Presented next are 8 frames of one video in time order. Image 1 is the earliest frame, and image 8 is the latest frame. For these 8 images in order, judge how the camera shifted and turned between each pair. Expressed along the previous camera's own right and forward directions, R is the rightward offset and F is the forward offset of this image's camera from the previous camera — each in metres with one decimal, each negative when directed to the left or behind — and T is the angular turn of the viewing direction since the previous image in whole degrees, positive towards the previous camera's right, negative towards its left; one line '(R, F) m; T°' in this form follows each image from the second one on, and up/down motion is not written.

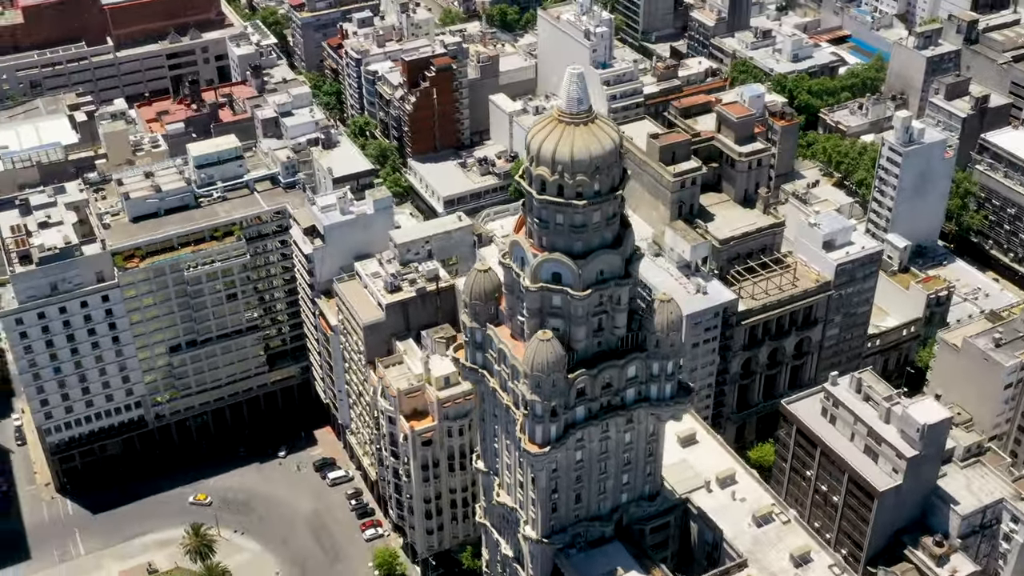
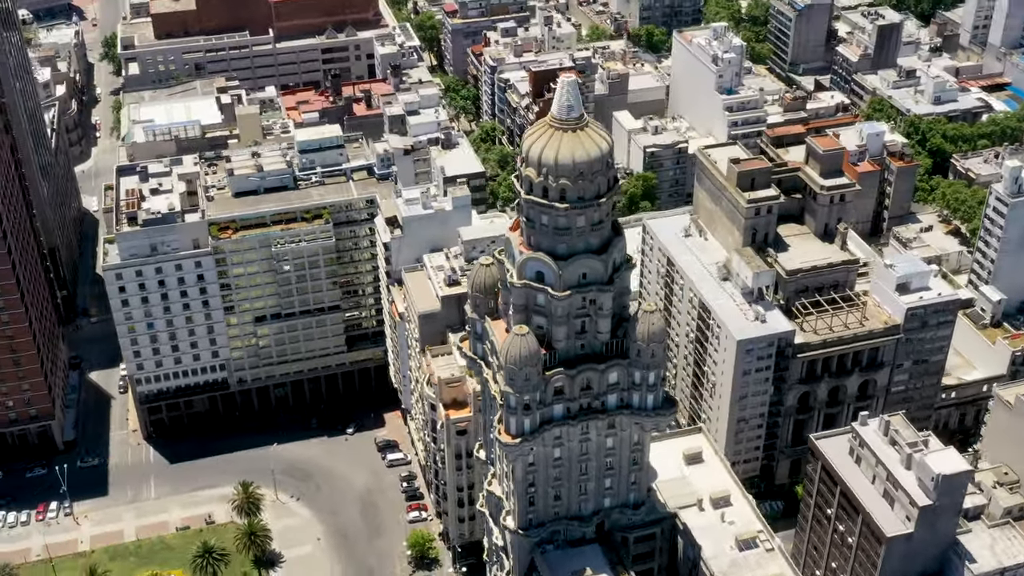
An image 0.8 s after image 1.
(+19.1, -2.9) m; -9°
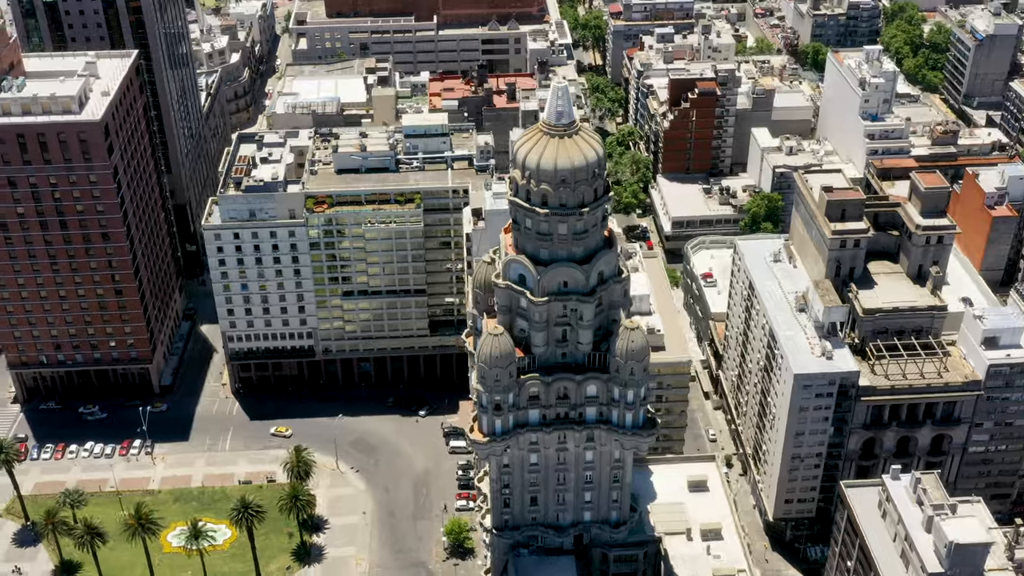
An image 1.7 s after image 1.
(+21.2, +1.9) m; -10°
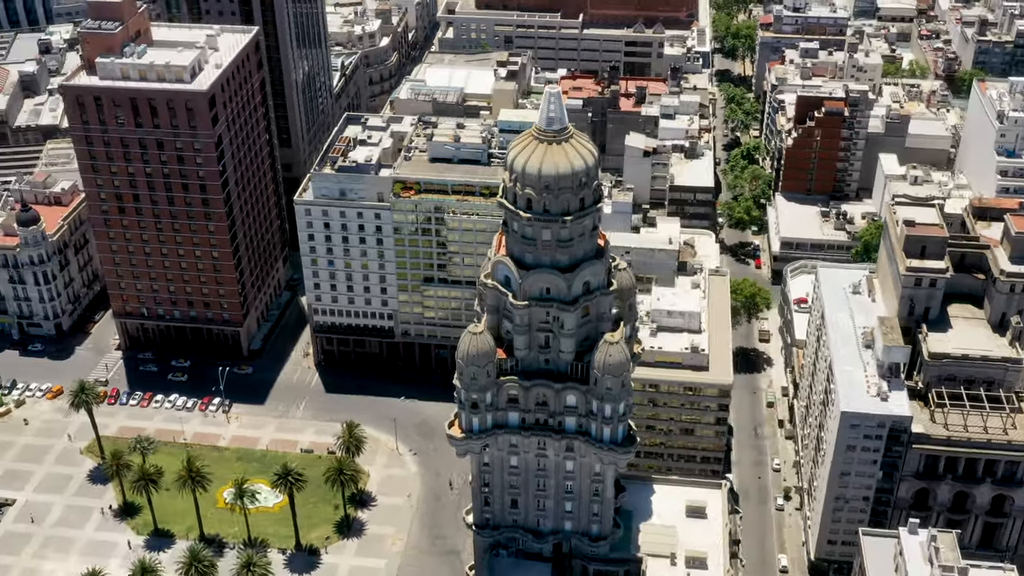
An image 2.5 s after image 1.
(+18.8, +1.4) m; -9°
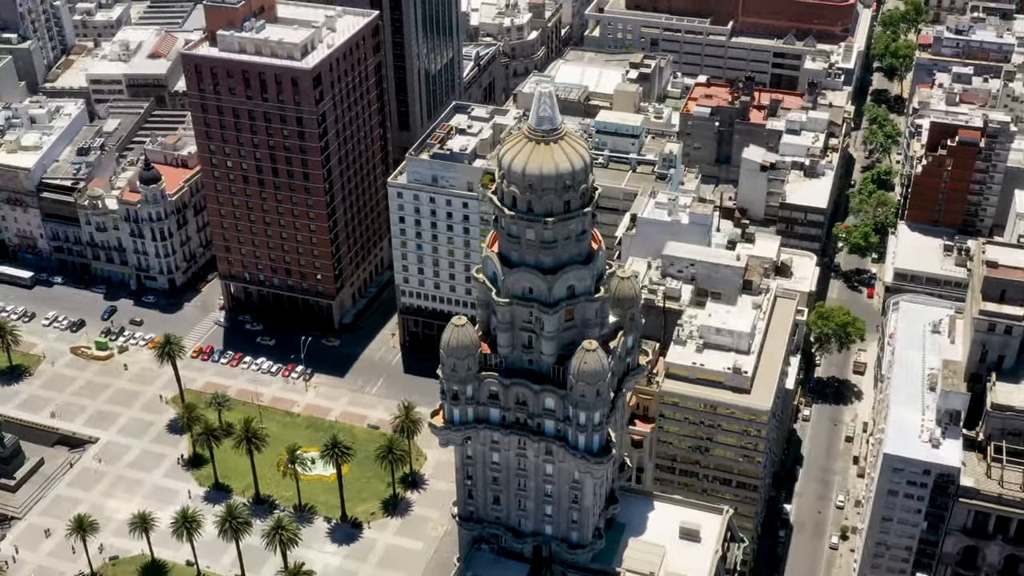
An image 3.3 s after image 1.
(+18.9, +1.7) m; -9°
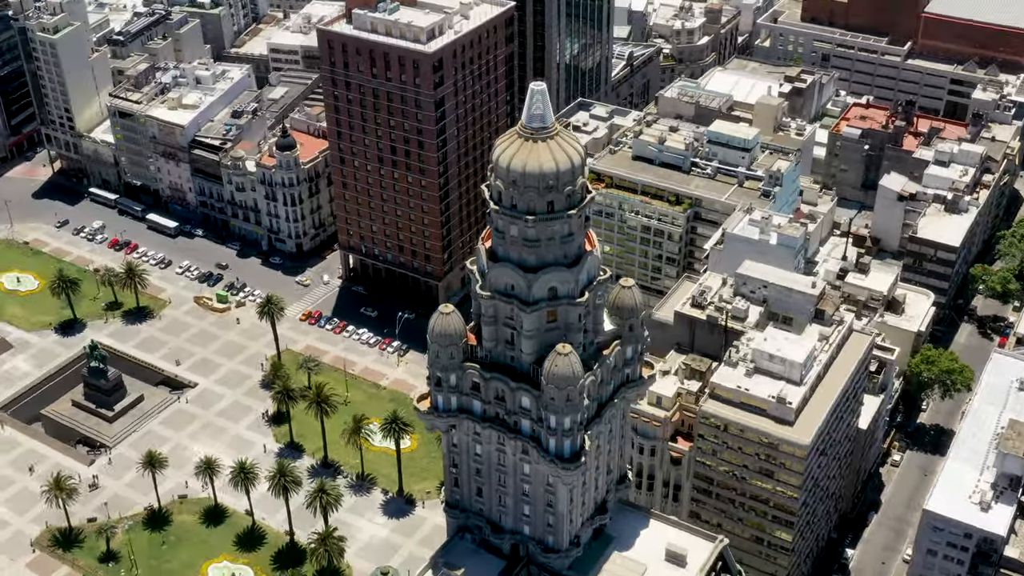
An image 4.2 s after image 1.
(+21.1, +2.1) m; -11°
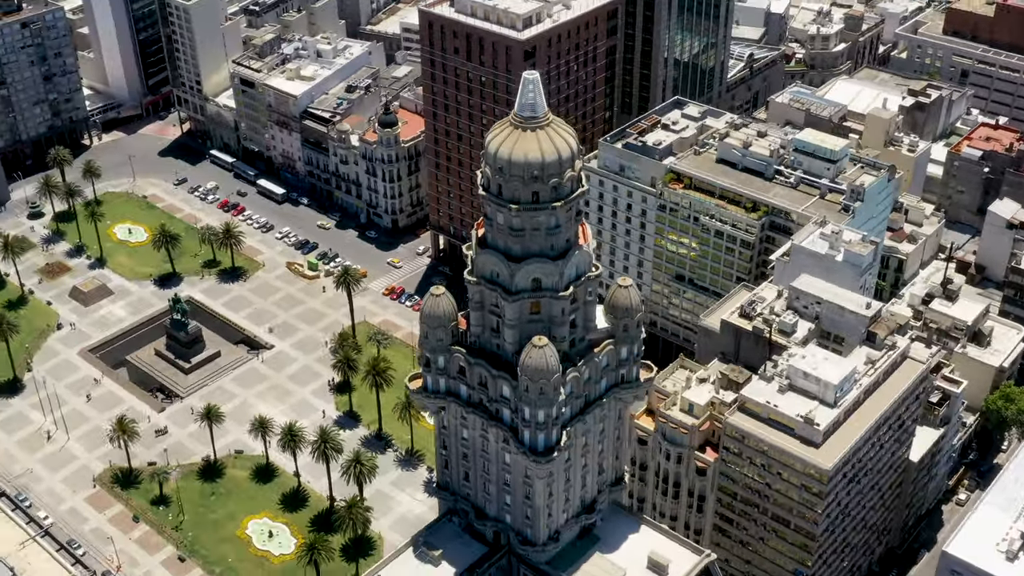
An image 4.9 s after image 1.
(+16.3, +1.5) m; -8°
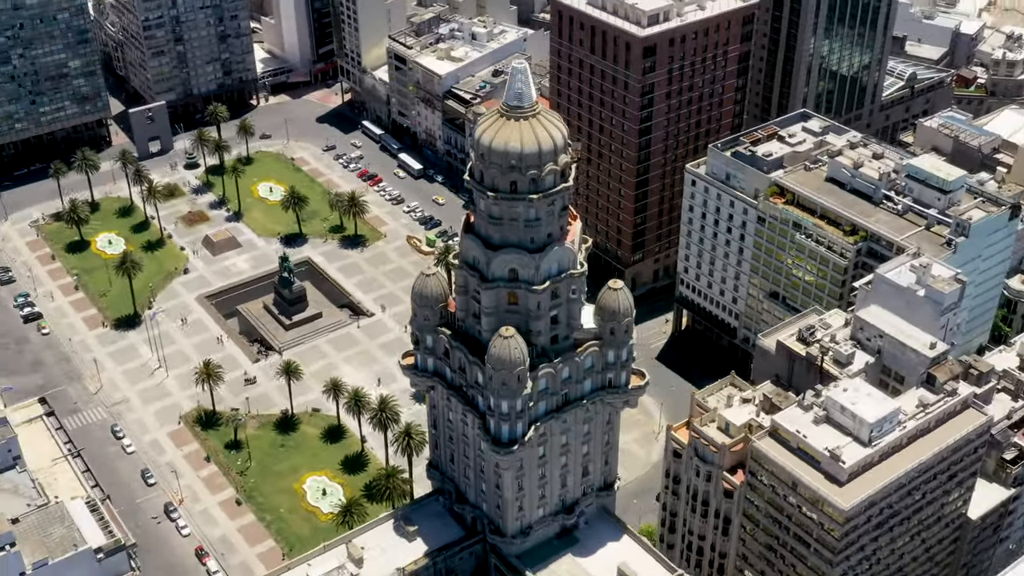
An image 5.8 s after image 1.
(+21.4, +2.2) m; -11°
